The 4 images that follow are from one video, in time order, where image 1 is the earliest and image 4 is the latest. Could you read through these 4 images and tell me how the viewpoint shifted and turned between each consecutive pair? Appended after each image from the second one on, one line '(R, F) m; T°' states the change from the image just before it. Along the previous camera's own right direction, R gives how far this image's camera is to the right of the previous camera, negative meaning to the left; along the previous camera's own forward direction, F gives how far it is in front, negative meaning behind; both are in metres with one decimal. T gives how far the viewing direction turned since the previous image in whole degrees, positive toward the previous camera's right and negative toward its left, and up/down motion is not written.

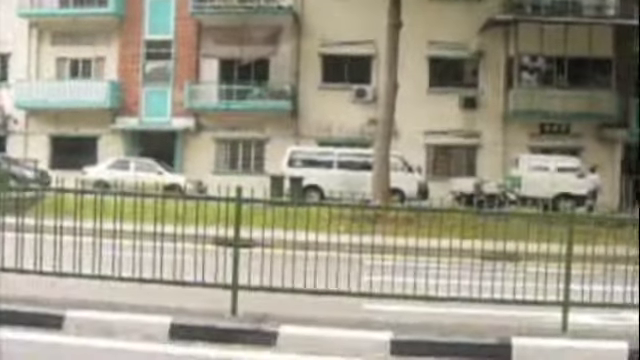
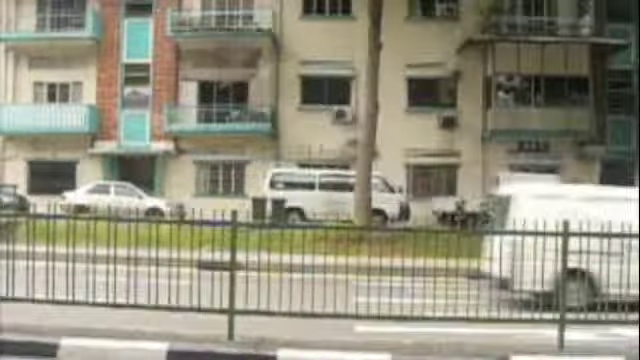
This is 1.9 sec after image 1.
(-3.5, +0.2) m; +7°
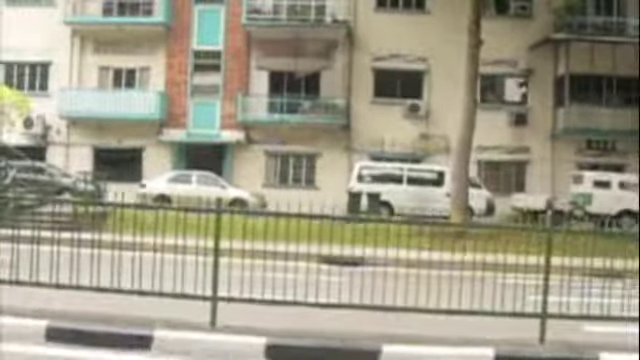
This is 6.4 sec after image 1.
(-11.4, +3.2) m; +7°
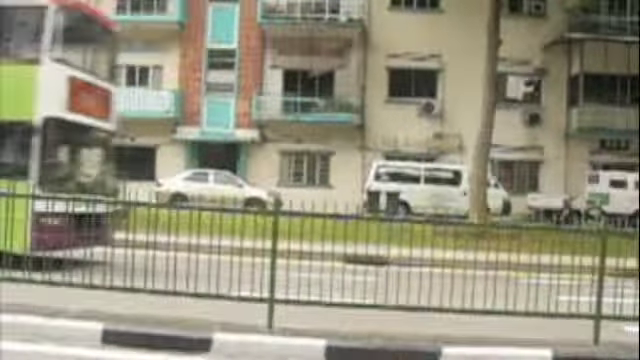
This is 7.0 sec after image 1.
(-1.6, +0.2) m; +2°
